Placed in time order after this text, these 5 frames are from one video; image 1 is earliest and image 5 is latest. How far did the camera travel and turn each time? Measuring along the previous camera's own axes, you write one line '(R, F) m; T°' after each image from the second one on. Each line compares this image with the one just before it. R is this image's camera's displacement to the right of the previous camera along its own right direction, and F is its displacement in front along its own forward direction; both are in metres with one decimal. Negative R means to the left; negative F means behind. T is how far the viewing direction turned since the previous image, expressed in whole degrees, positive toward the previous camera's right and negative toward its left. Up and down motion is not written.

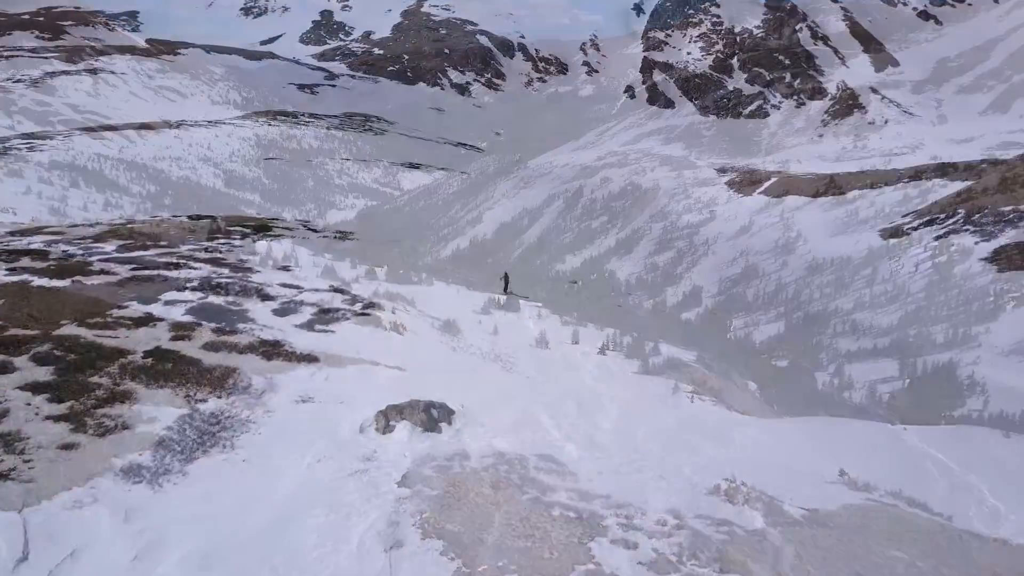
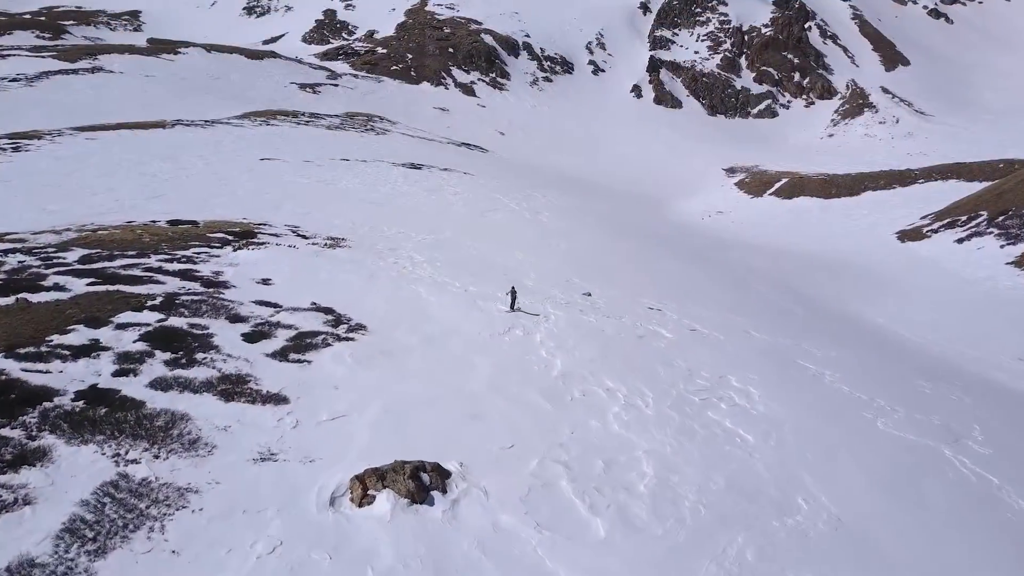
(0.0, +1.4) m; 0°
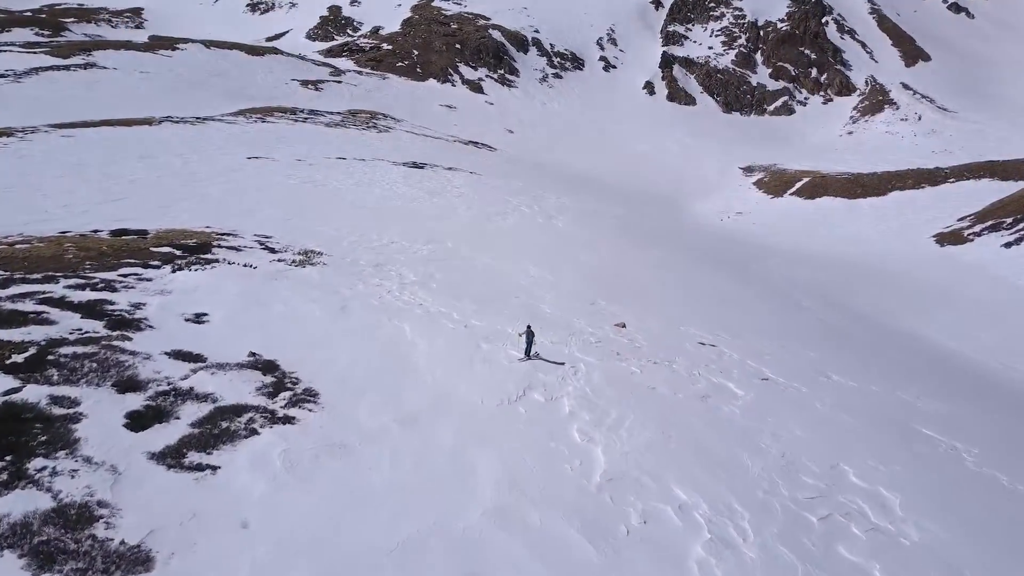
(-0.1, +2.9) m; -1°
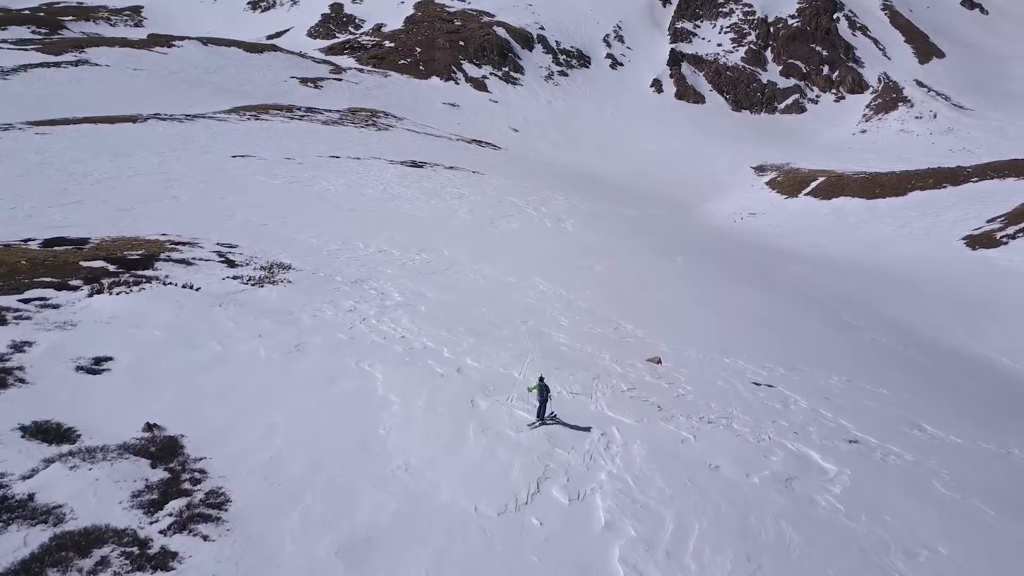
(0.0, +2.3) m; 0°
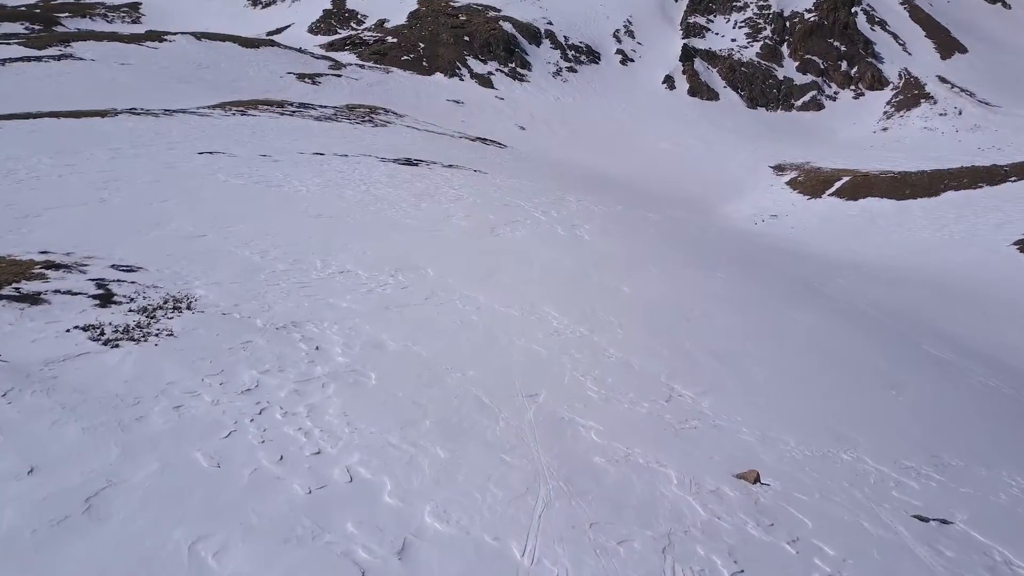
(0.0, +3.6) m; 0°
